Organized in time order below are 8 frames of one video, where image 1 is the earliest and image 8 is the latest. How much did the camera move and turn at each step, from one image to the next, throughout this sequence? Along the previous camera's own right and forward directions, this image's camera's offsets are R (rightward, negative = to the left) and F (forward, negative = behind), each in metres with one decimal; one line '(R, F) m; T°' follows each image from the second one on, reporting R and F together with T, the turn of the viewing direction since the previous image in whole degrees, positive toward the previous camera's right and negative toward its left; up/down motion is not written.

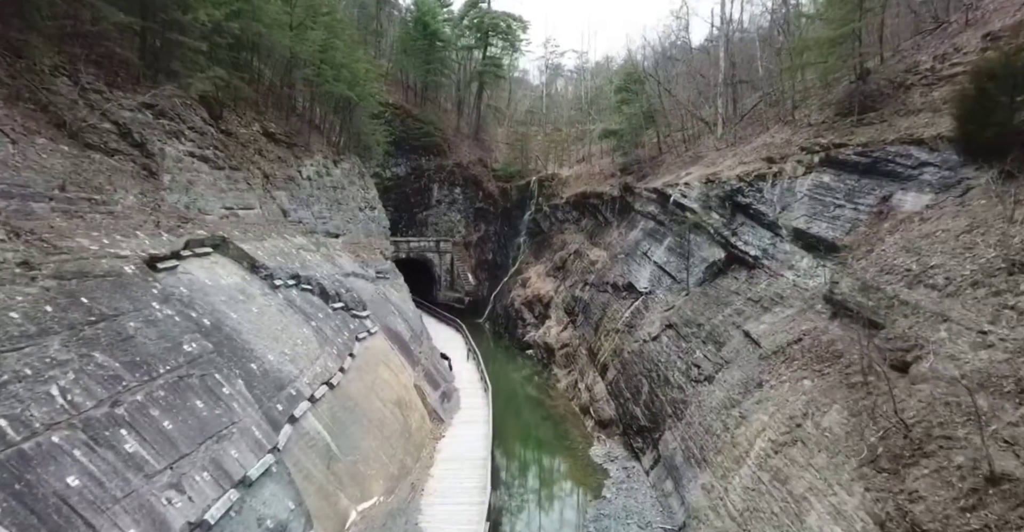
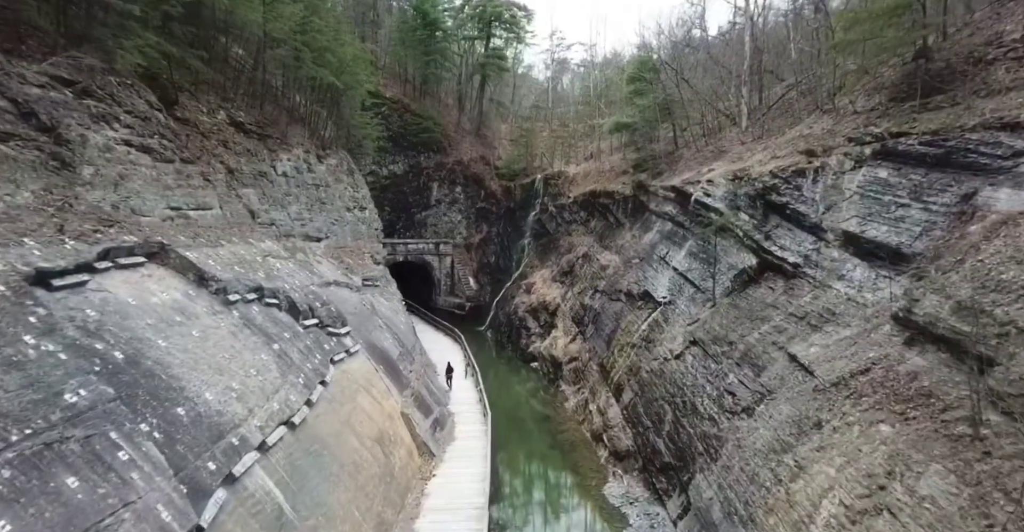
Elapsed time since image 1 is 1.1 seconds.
(+0.1, +1.7) m; -1°
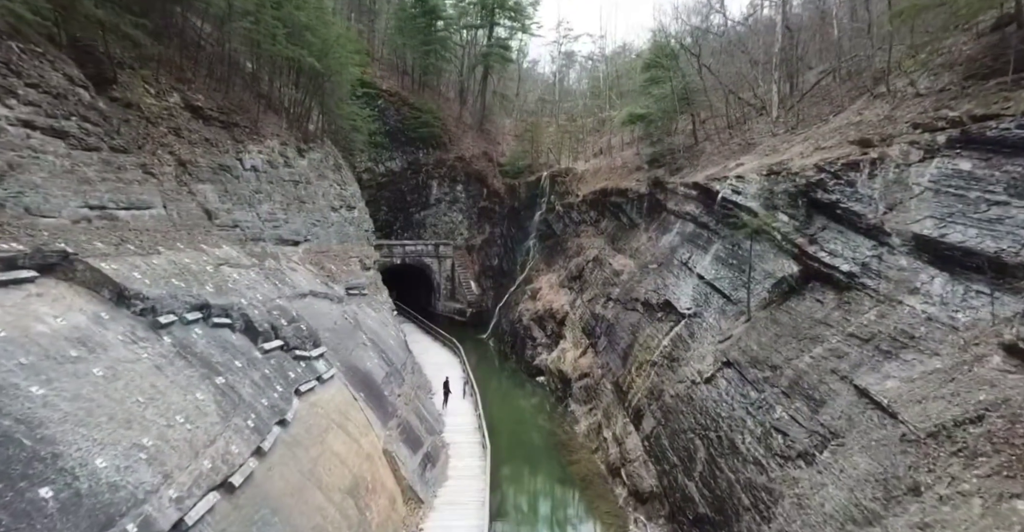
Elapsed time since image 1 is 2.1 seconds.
(0.0, +1.8) m; -1°
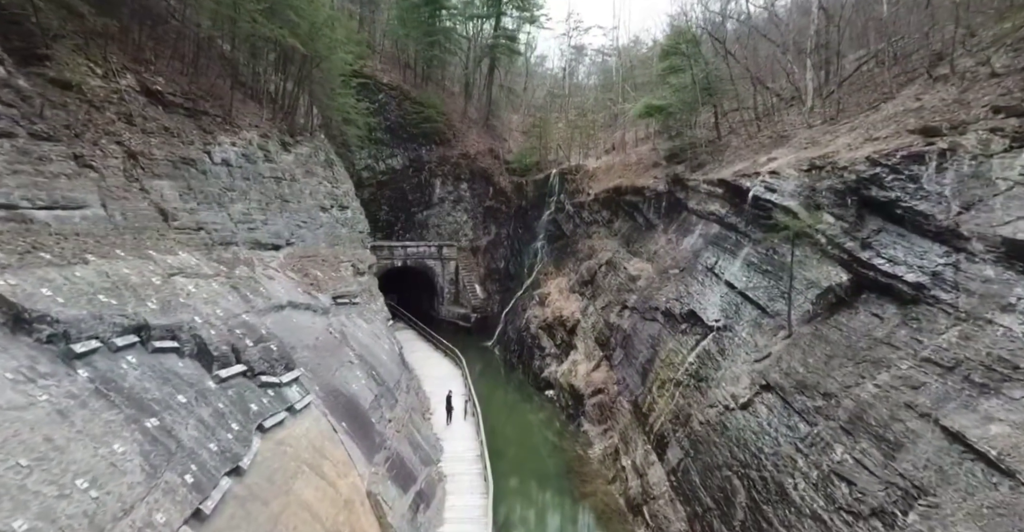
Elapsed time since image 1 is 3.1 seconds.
(0.0, +1.5) m; -1°
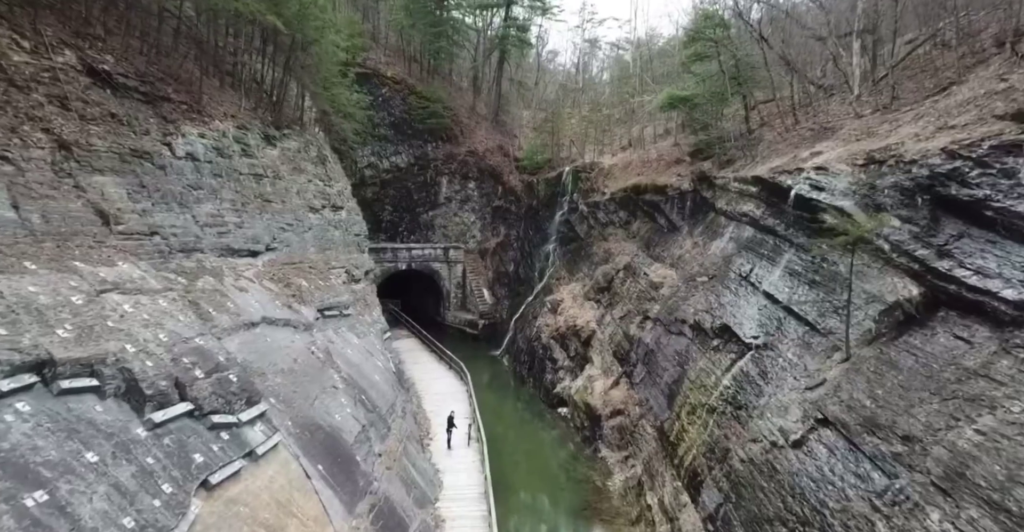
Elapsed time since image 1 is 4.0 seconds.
(0.0, +1.5) m; -1°
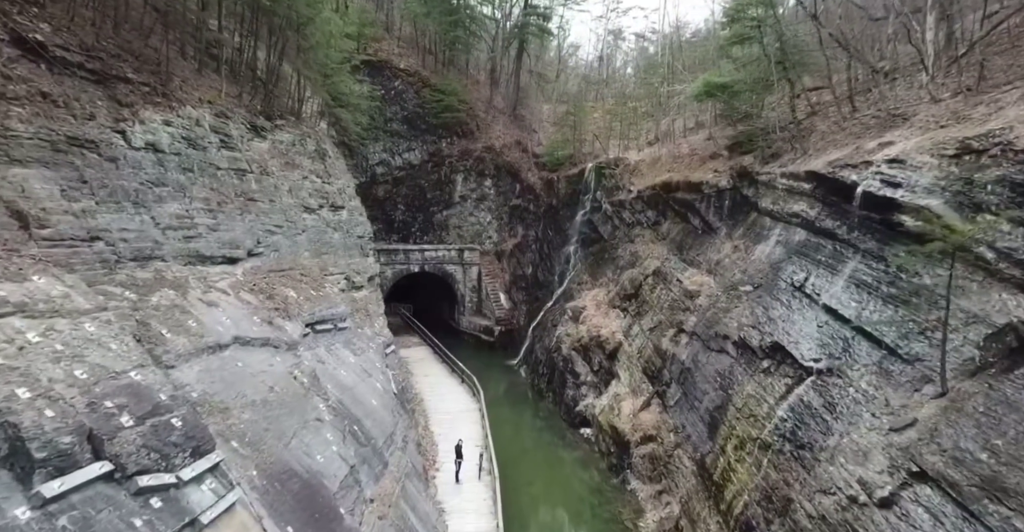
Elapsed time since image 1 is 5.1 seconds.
(0.0, +1.5) m; -2°
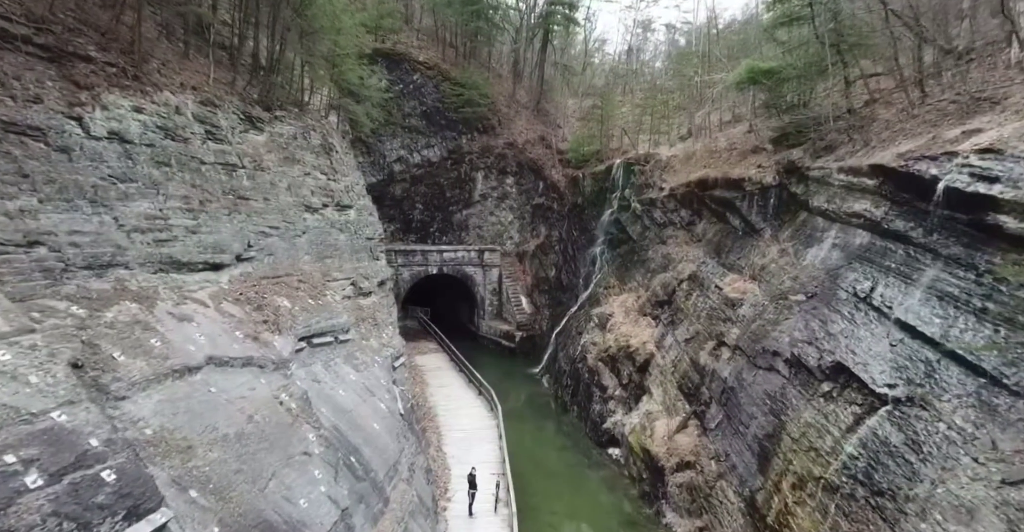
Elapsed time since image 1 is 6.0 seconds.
(0.0, +1.2) m; -3°
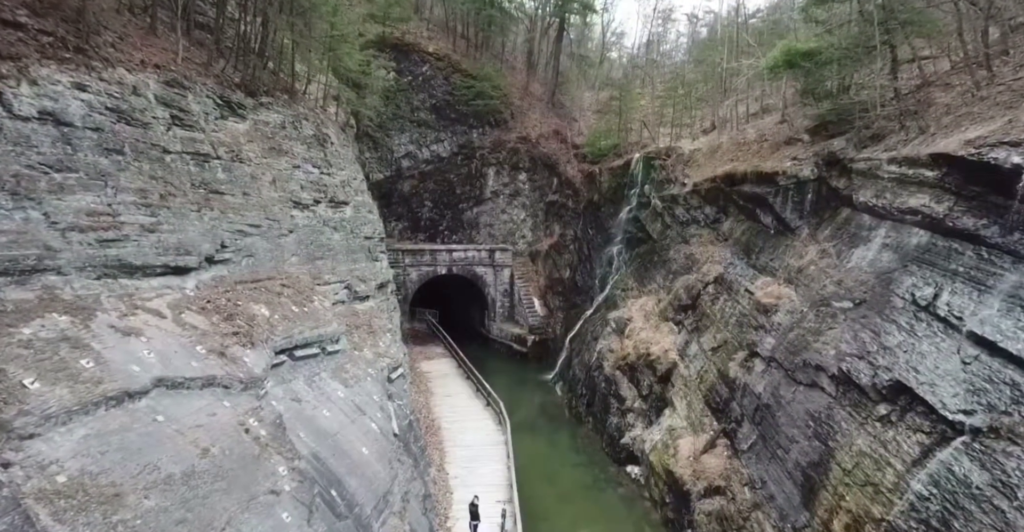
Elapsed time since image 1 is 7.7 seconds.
(+0.1, +1.1) m; -2°
